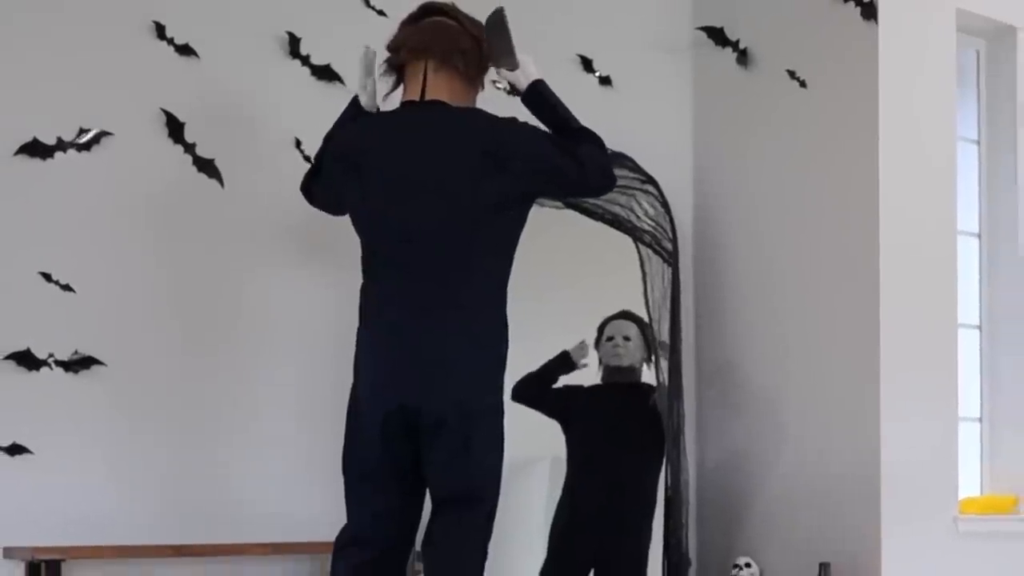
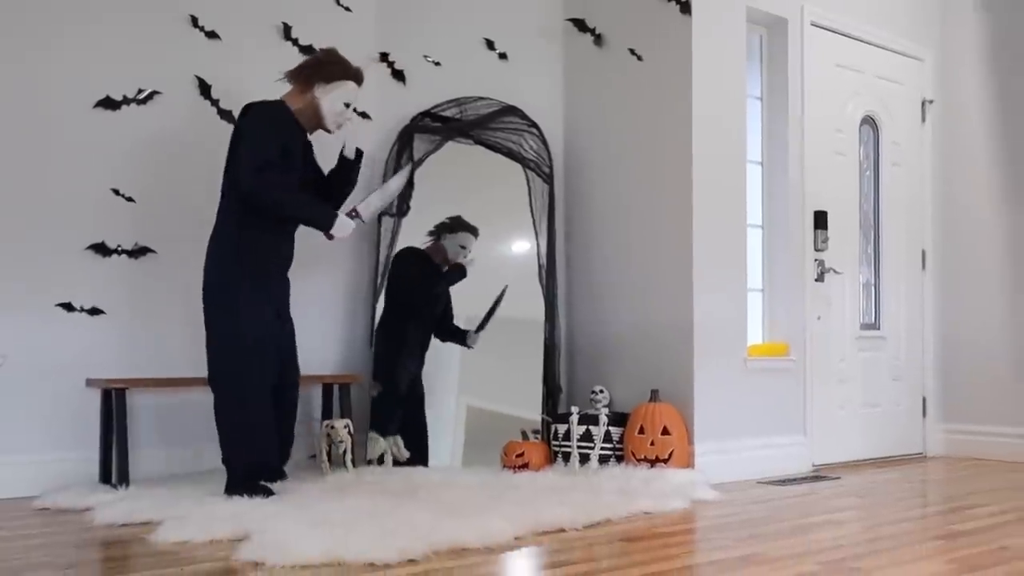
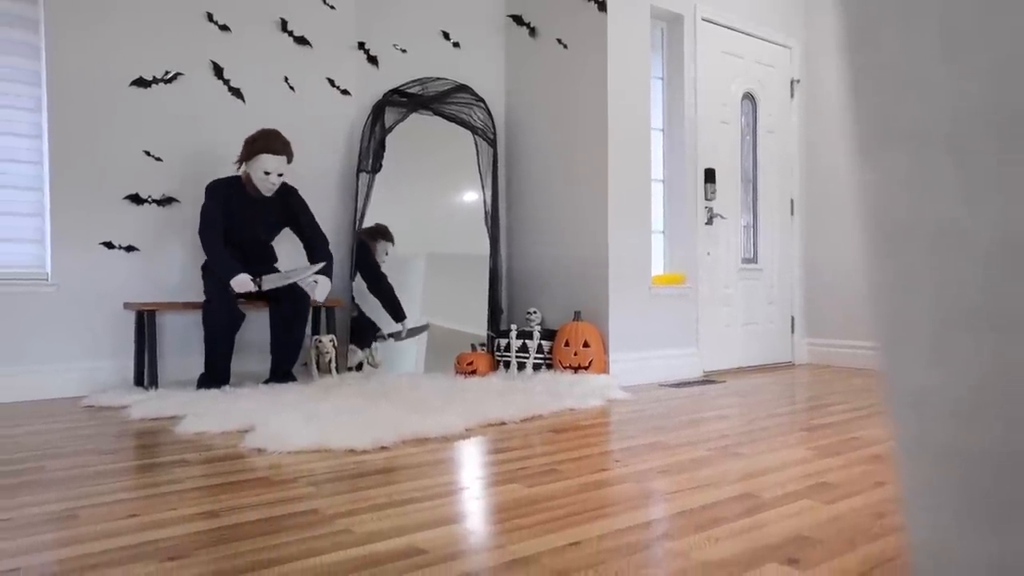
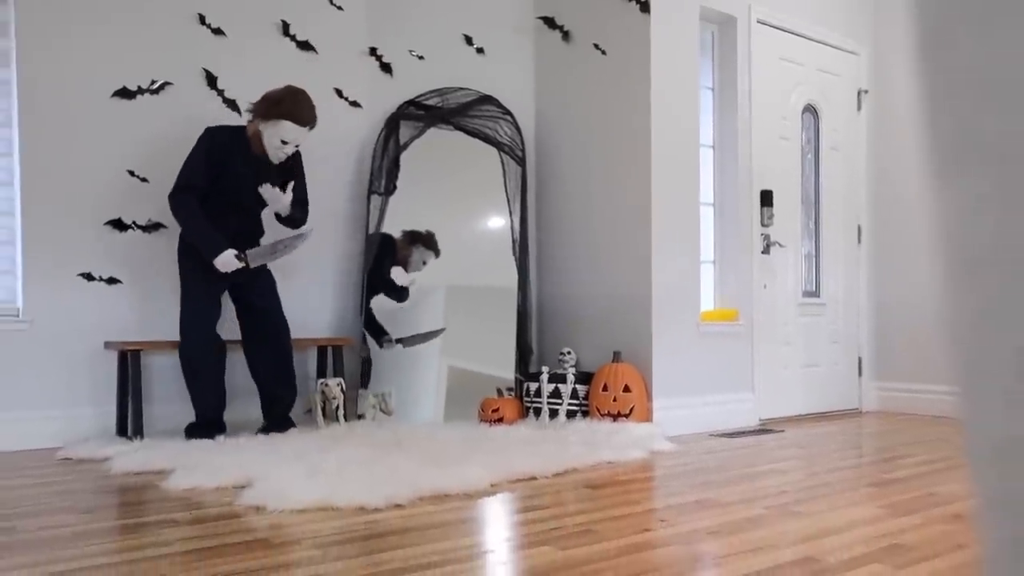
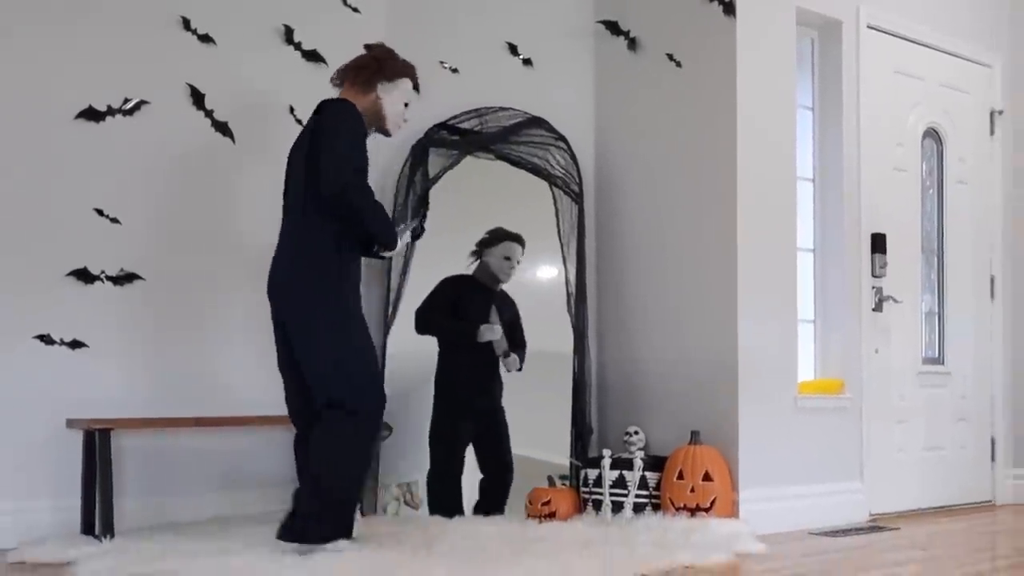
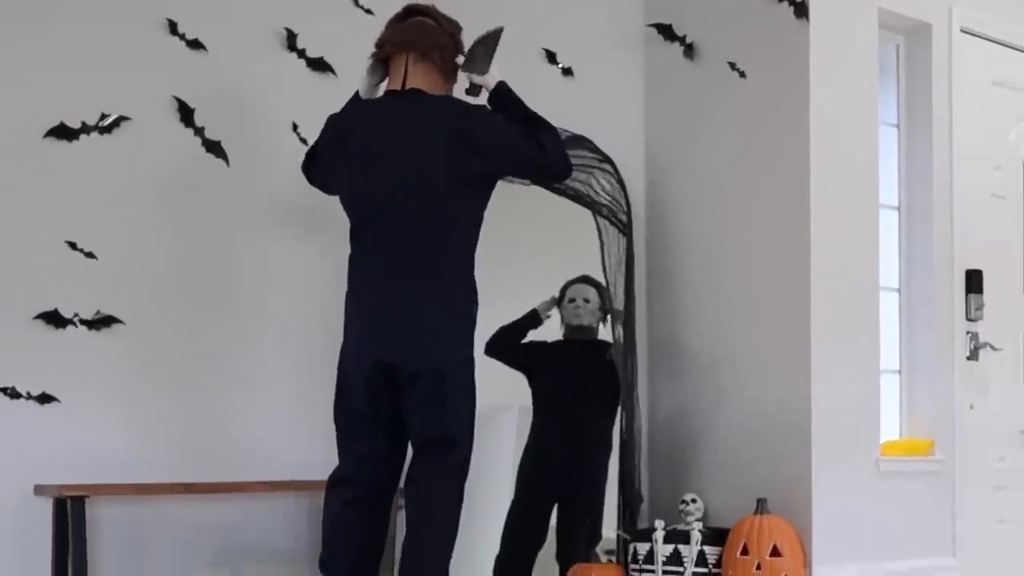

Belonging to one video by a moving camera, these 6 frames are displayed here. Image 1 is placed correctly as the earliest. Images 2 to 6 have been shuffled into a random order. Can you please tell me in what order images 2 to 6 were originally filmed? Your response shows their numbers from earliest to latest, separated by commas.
6, 5, 2, 4, 3
